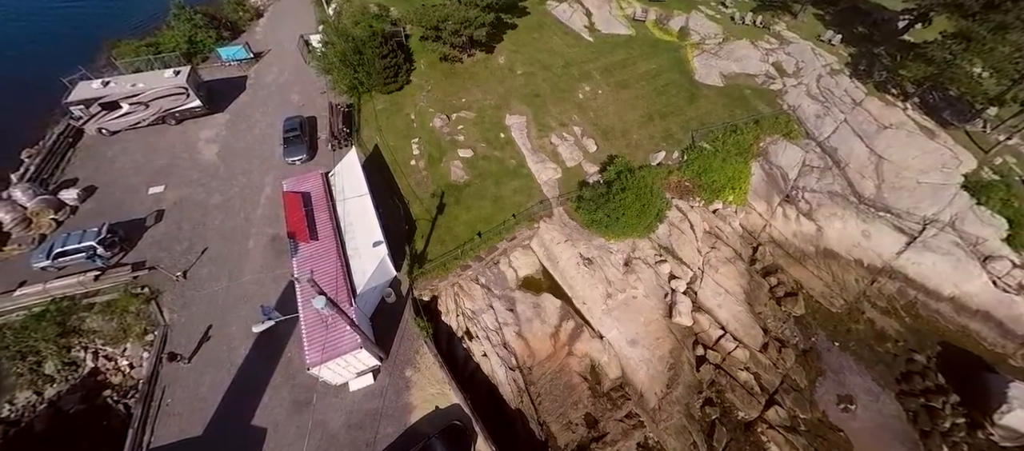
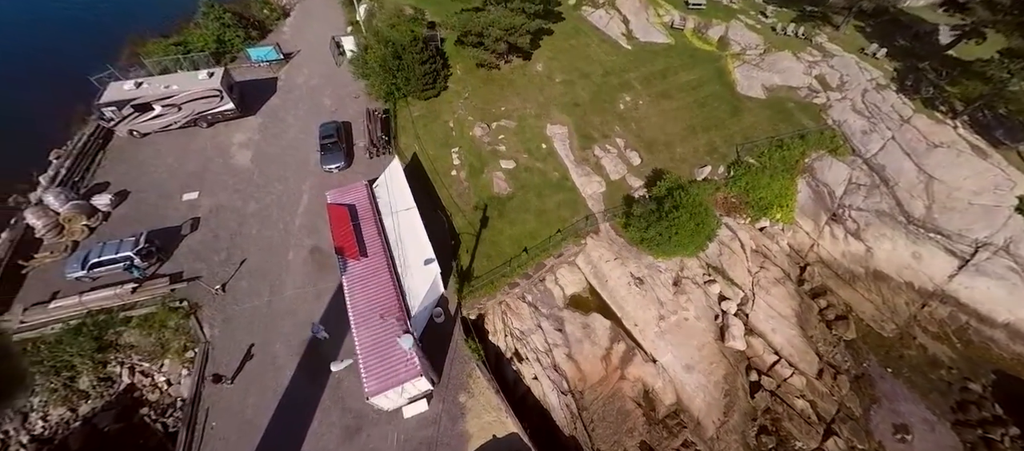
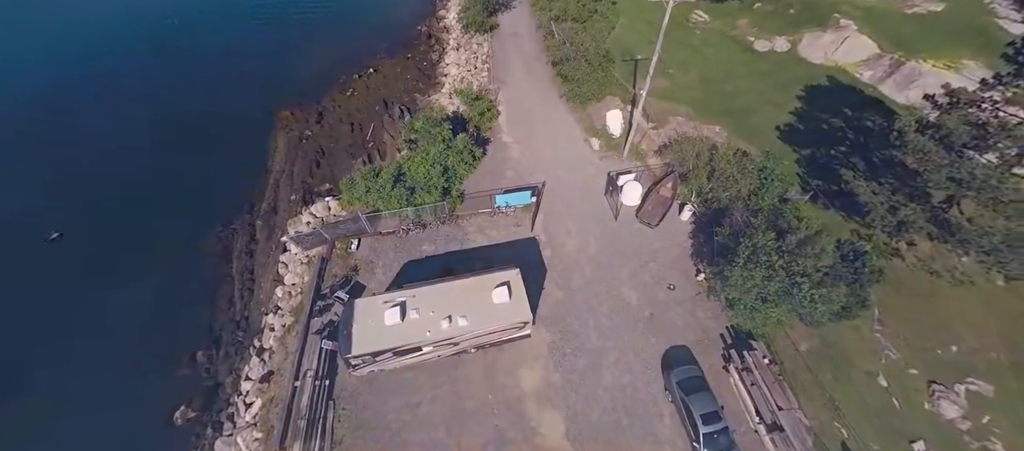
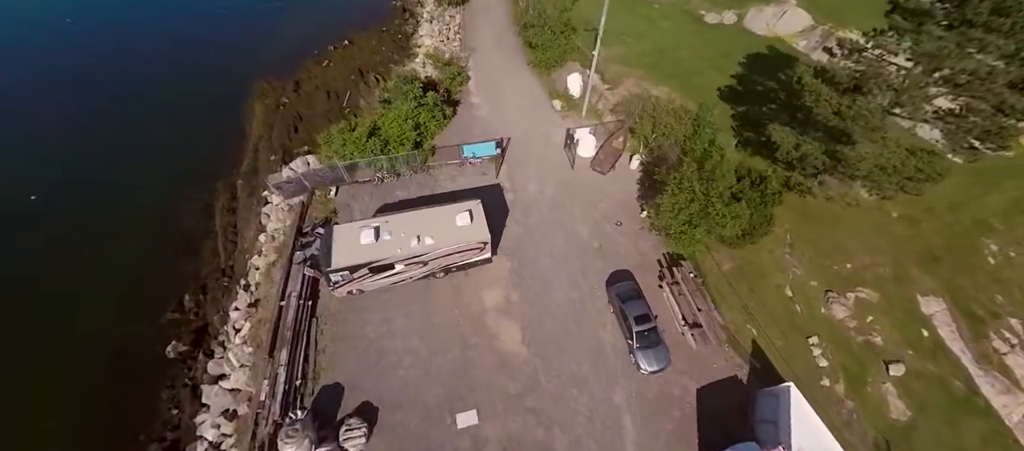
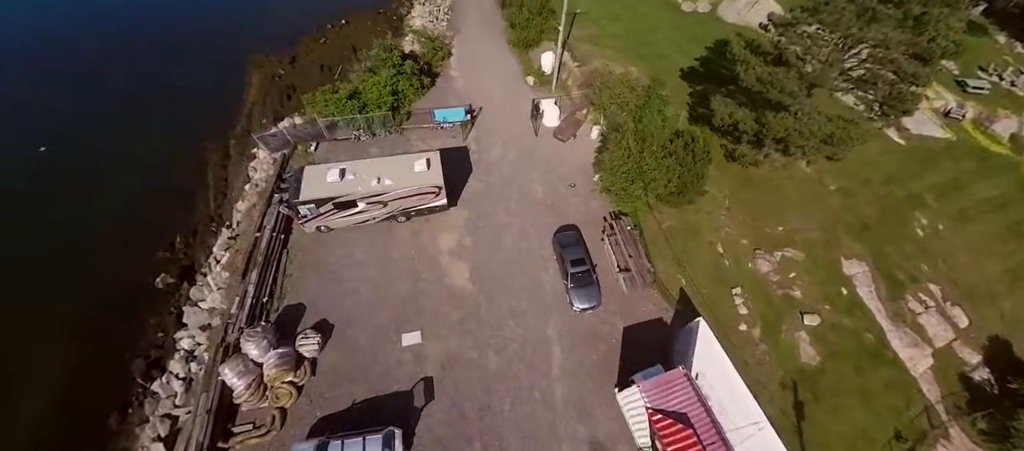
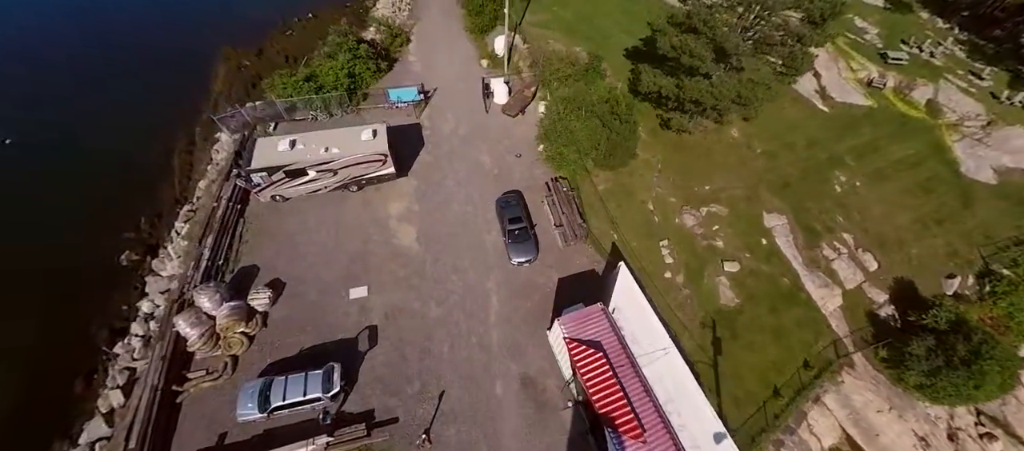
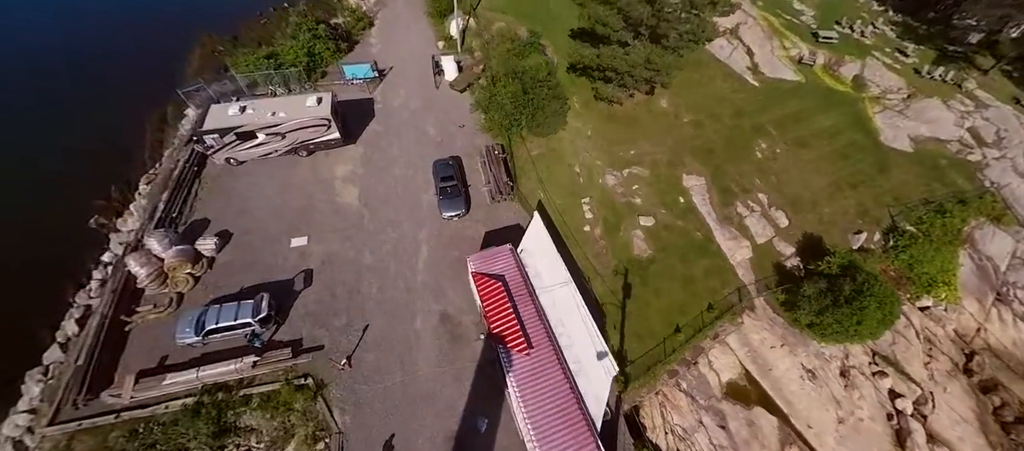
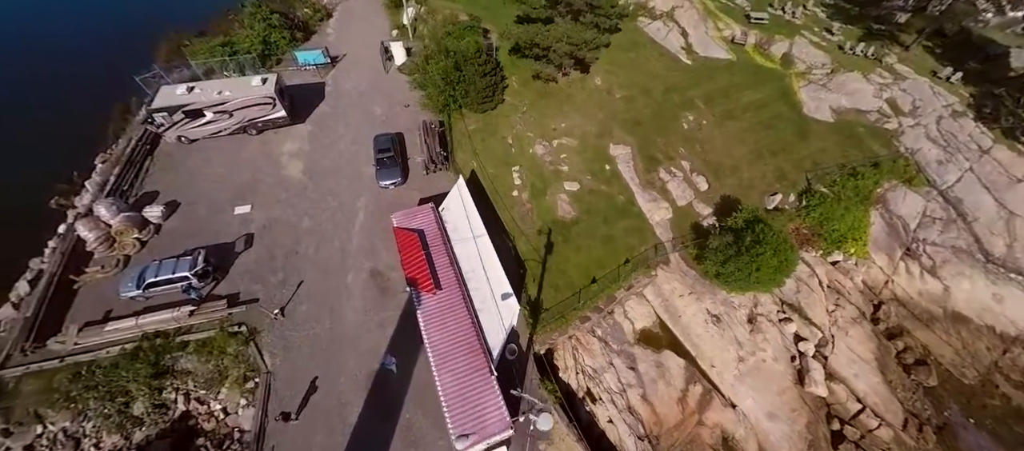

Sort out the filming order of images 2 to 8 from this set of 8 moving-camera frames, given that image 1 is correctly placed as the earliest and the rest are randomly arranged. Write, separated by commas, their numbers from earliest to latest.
2, 8, 7, 6, 5, 4, 3
